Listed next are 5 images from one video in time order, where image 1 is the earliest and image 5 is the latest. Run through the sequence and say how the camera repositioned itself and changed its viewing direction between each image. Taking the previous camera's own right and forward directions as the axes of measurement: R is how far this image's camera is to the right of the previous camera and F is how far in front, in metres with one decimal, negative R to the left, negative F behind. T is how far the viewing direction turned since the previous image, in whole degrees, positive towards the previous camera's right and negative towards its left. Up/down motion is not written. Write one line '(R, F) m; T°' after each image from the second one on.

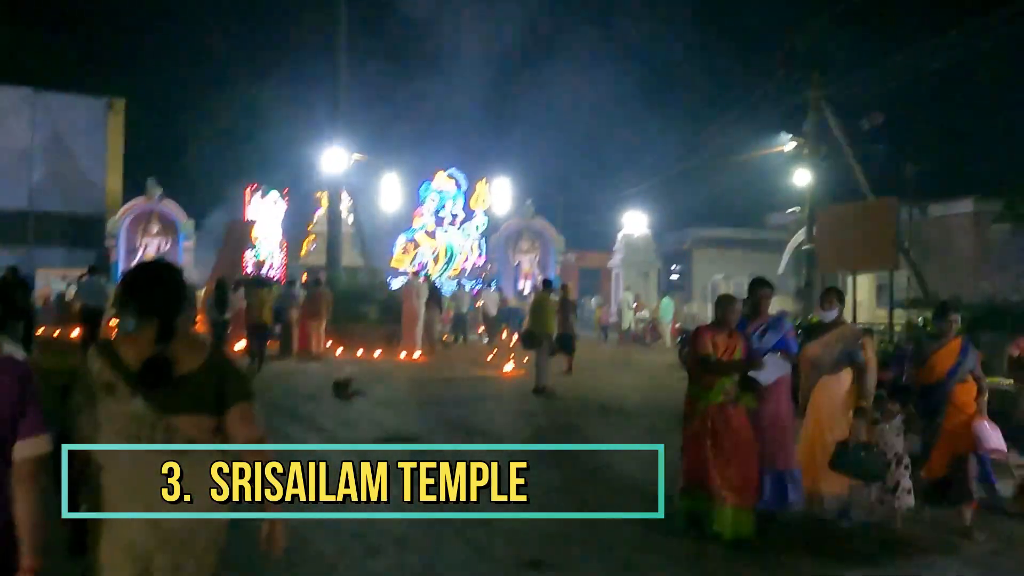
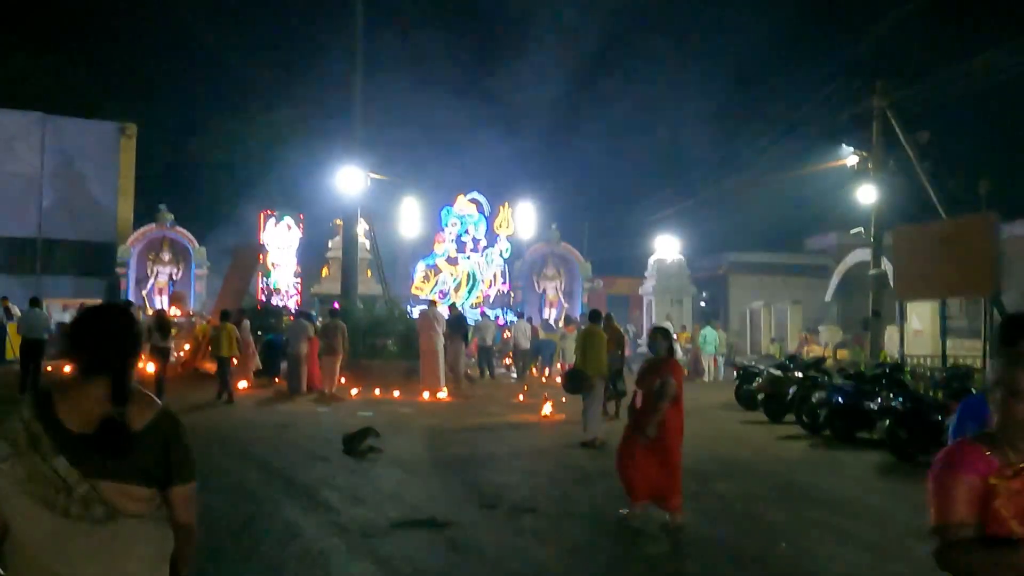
(-0.3, +2.1) m; -1°
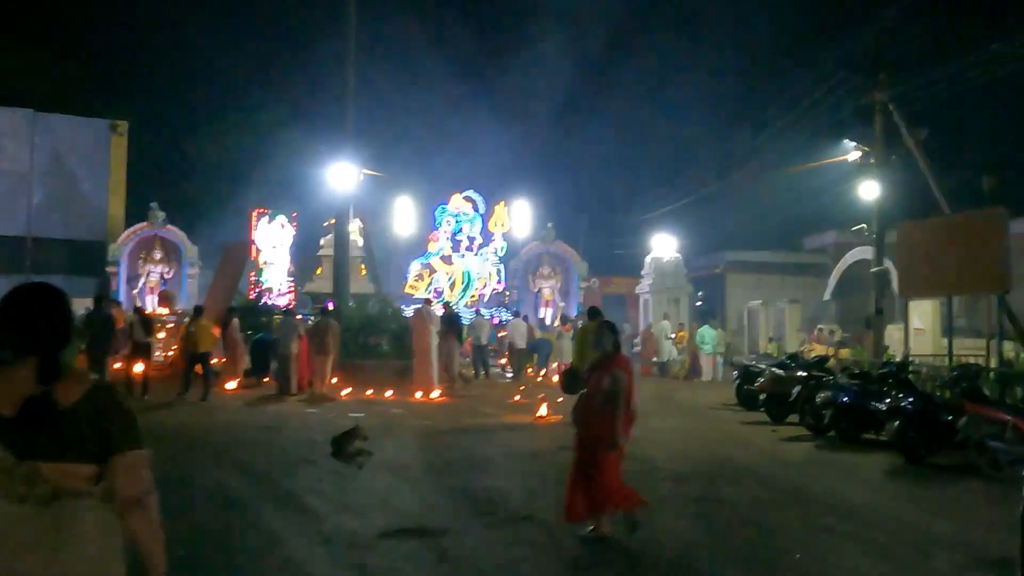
(0.0, +0.4) m; 0°
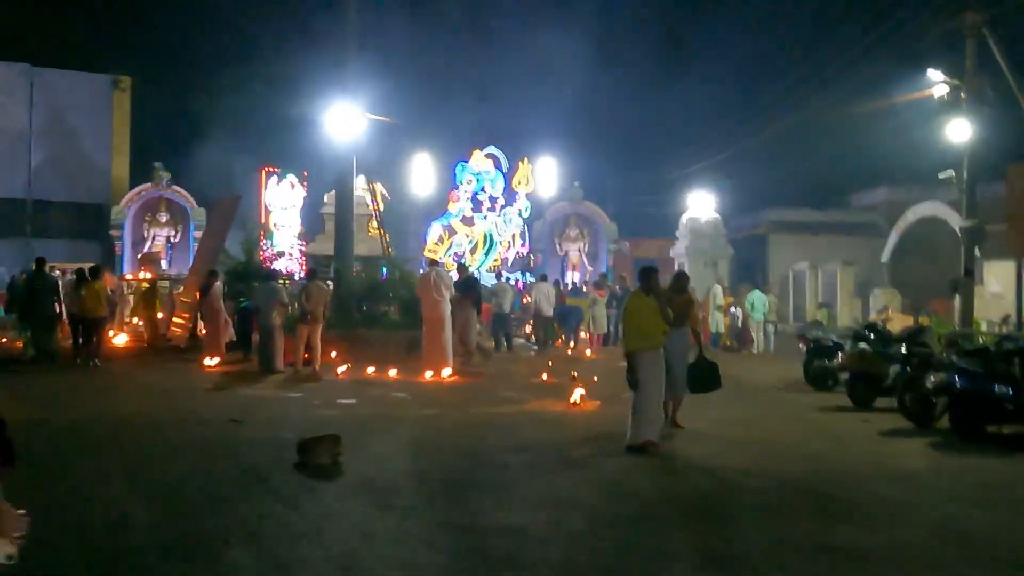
(0.0, +2.7) m; -2°
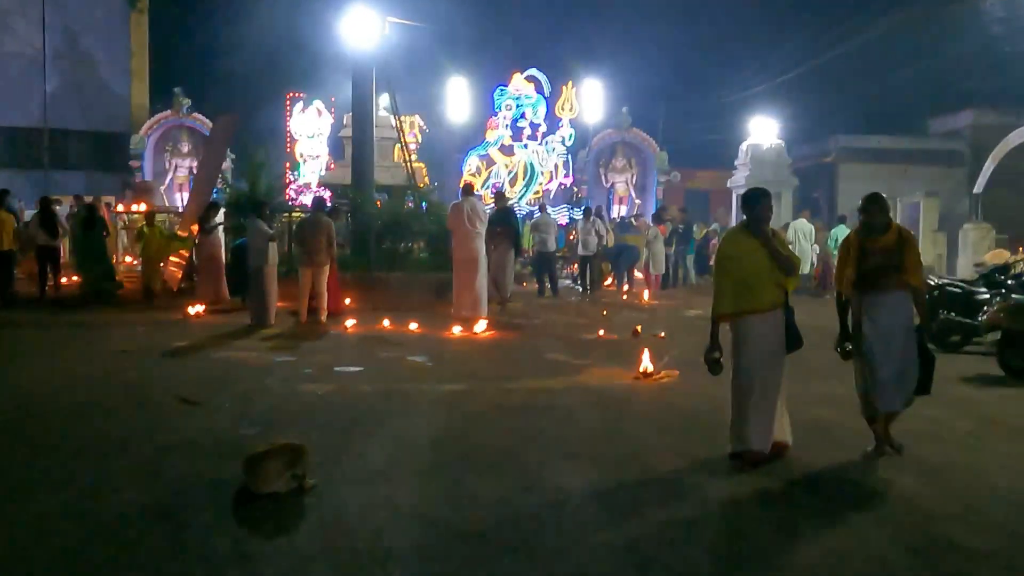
(-0.1, +2.8) m; -2°
